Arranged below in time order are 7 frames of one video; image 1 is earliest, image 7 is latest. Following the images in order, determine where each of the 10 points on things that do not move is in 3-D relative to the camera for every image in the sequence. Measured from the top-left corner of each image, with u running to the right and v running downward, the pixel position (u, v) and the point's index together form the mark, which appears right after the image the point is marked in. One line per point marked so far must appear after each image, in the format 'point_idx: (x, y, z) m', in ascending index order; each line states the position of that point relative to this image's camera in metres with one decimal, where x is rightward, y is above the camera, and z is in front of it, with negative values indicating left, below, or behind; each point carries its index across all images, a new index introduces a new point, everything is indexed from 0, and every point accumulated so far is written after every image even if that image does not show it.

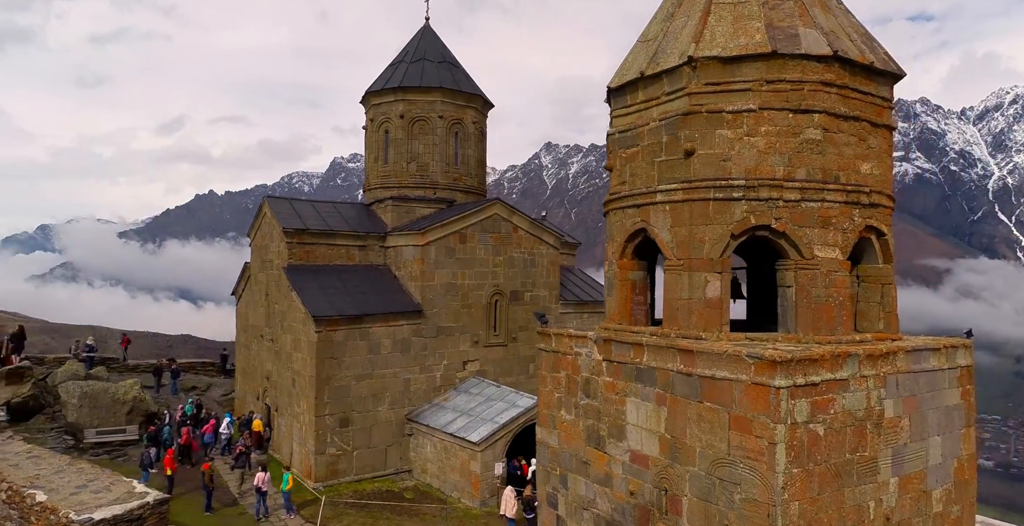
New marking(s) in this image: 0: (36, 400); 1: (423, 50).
0: (-8.2, -2.4, +11.6) m
1: (-1.9, +4.4, +14.0) m
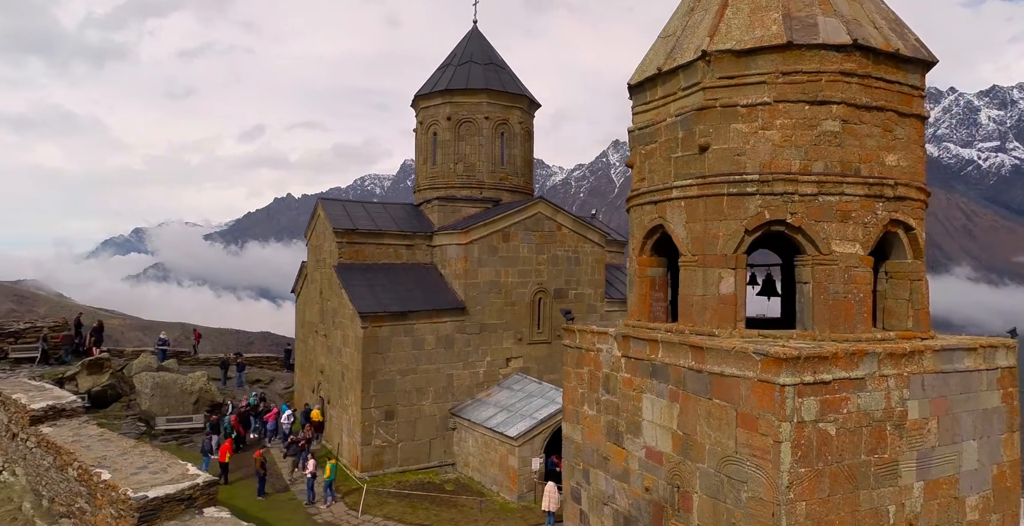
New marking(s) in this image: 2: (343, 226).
0: (-7.5, -2.4, +12.6) m
1: (-0.9, +4.5, +14.3) m
2: (-3.1, +0.7, +12.3) m
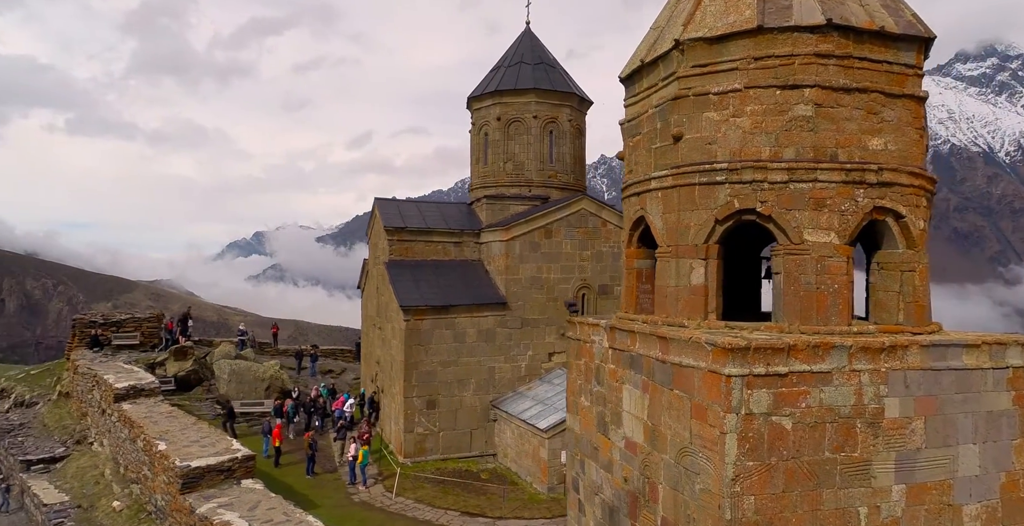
0: (-6.5, -2.3, +14.0) m
1: (+0.2, +4.5, +14.6) m
2: (-2.3, +0.7, +13.0) m
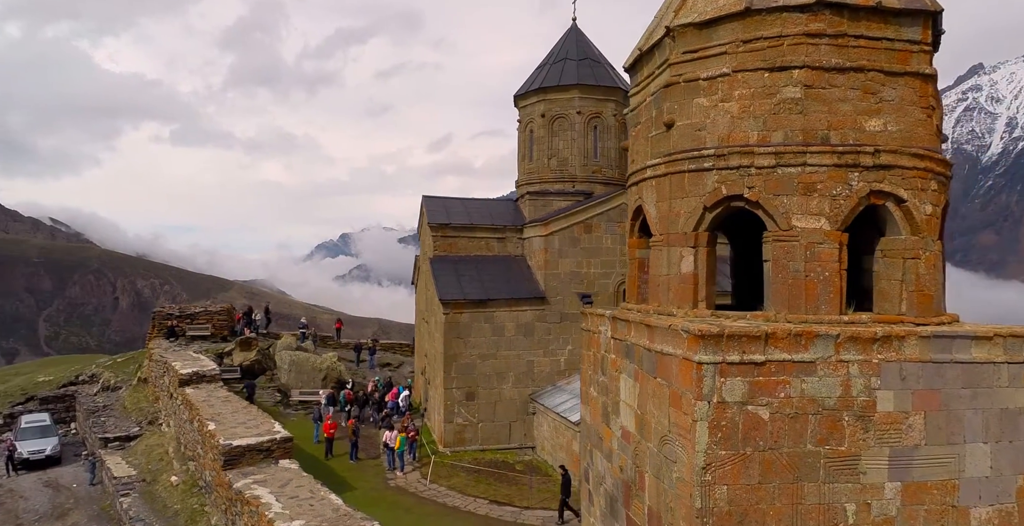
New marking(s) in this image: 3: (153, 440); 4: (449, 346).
0: (-5.6, -2.2, +14.9) m
1: (+1.2, +4.6, +14.7) m
2: (-1.5, +0.8, +13.4) m
3: (-6.4, -3.2, +11.9) m
4: (-1.1, -1.5, +12.2) m
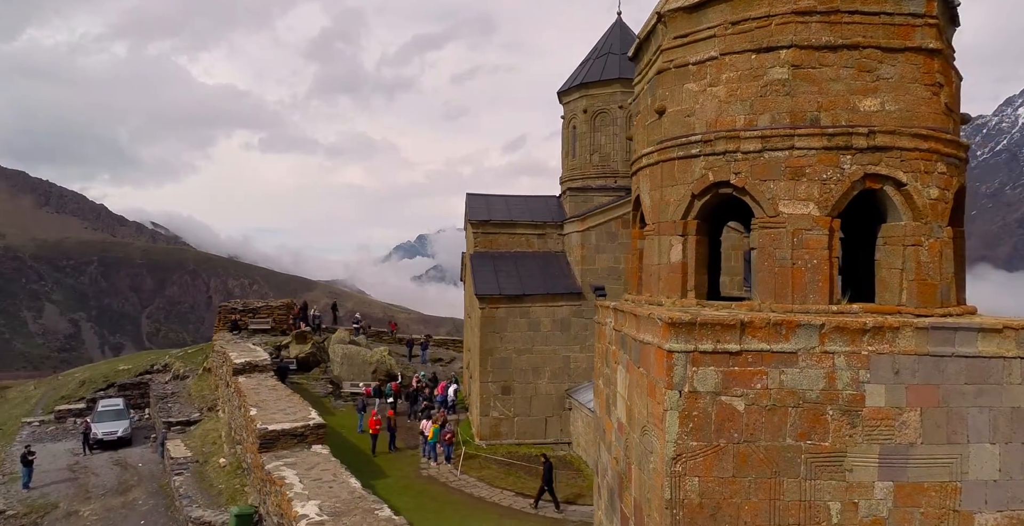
0: (-4.6, -2.1, +15.6) m
1: (+2.1, +4.7, +14.5) m
2: (-0.7, +0.9, +13.6) m
3: (-5.7, -3.1, +12.7) m
4: (-0.5, -1.4, +12.3) m
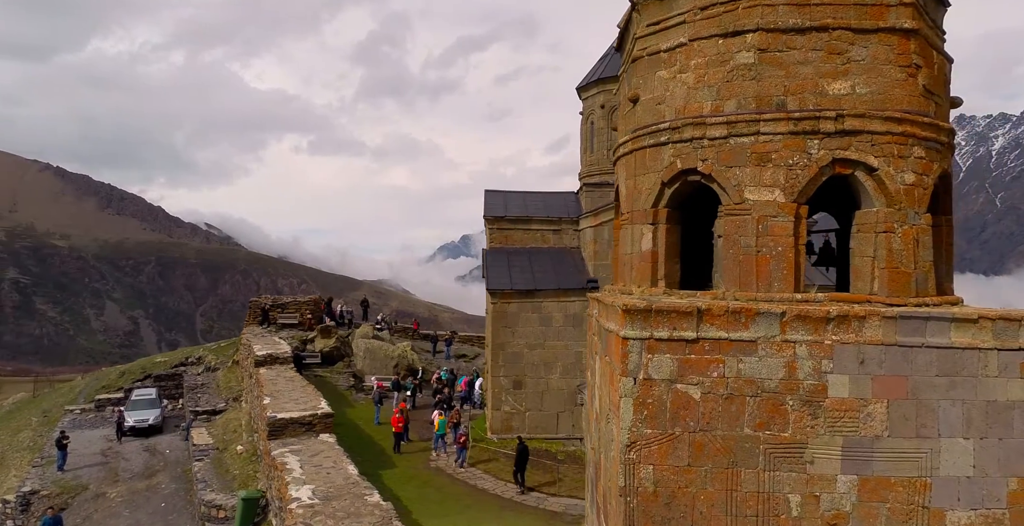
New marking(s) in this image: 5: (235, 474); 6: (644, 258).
0: (-4.1, -2.1, +15.9) m
1: (+2.5, +4.8, +14.4) m
2: (-0.4, +1.0, +13.7) m
3: (-5.5, -3.0, +13.2) m
4: (-0.3, -1.3, +12.4) m
5: (-4.4, -3.3, +10.6) m
6: (+1.1, 0.0, +5.8) m
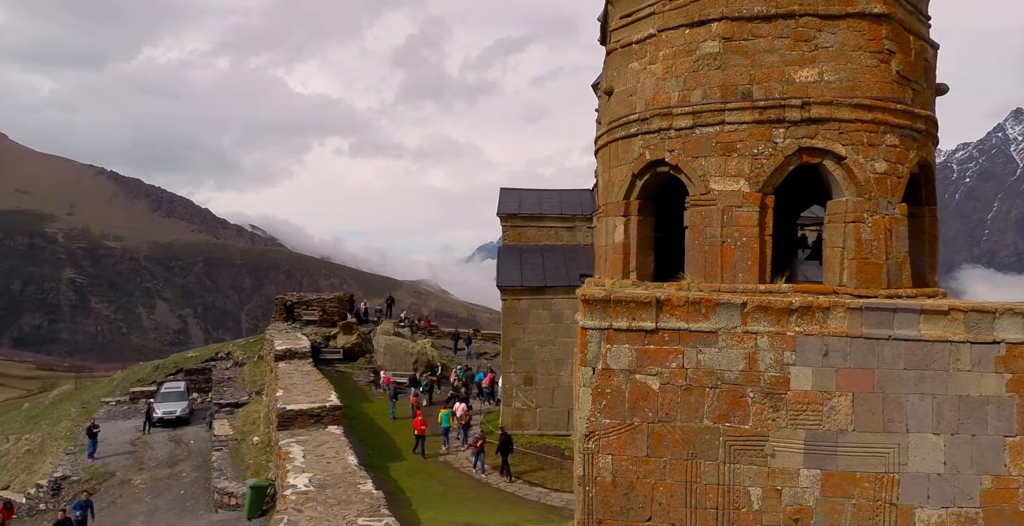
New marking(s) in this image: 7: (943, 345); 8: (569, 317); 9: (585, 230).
0: (-3.7, -2.0, +16.2) m
1: (+2.8, +4.8, +14.3) m
2: (-0.1, +1.1, +13.8) m
3: (-5.2, -2.9, +13.6) m
4: (-0.1, -1.3, +12.5) m
5: (-4.3, -3.3, +10.9) m
6: (+0.9, +0.1, +5.8) m
7: (+3.0, -0.6, +4.6) m
8: (+1.1, -1.0, +12.4) m
9: (+1.5, +0.7, +13.6) m
